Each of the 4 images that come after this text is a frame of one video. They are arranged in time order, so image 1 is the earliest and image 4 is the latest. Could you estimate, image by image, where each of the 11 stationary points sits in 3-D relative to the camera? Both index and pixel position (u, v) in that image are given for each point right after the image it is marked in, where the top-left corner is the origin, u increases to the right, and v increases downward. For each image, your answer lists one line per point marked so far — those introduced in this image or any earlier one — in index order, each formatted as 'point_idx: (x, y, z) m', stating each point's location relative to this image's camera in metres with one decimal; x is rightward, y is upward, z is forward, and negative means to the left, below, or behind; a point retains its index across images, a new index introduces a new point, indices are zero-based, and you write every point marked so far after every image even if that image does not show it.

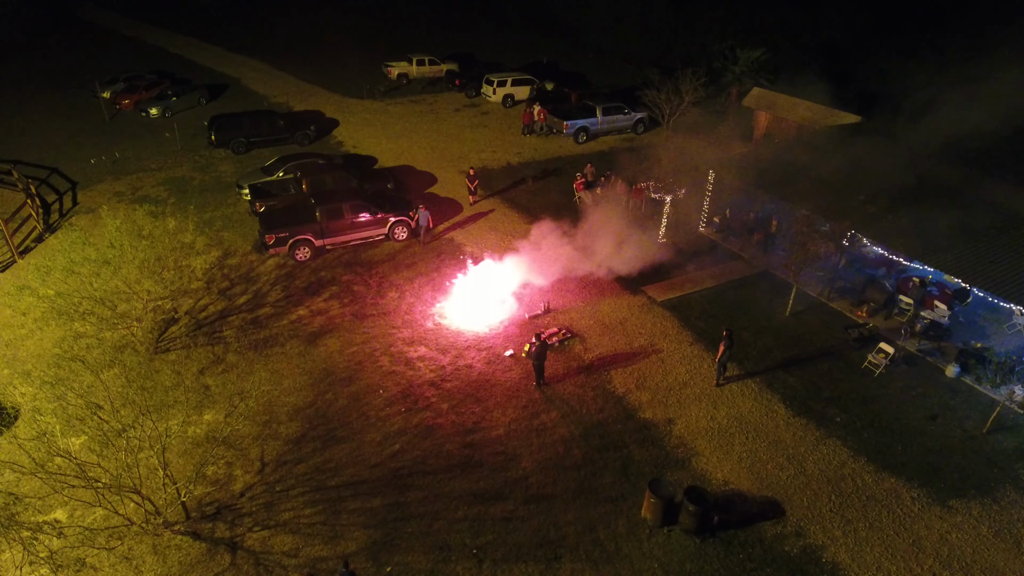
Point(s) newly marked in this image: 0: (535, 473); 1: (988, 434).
0: (+0.4, -3.0, +9.4) m
1: (+8.3, -2.6, +10.2) m
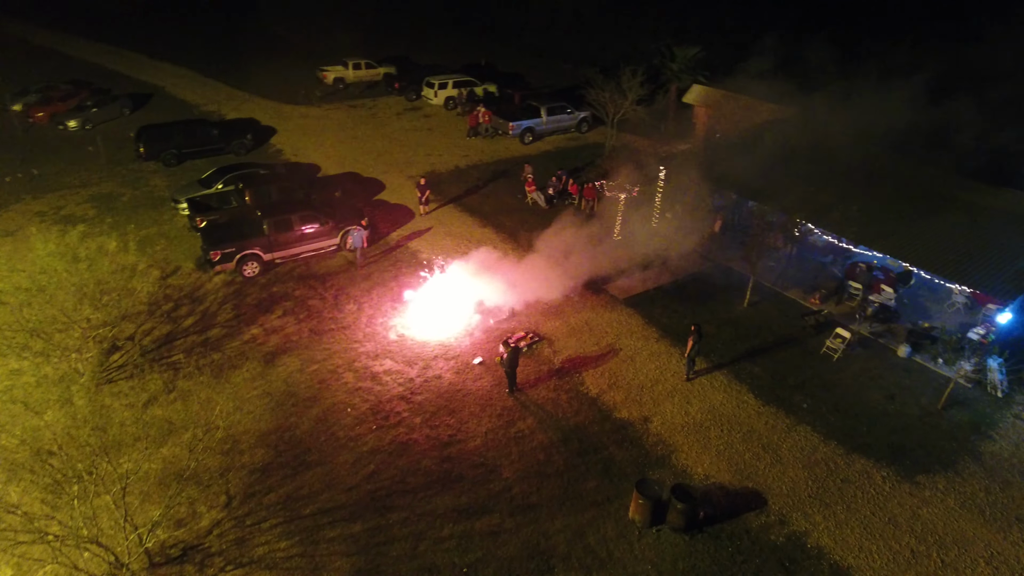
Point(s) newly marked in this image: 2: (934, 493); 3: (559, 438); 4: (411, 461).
0: (+0.1, -3.1, +9.1) m
1: (+7.9, -2.2, +10.7) m
2: (+6.5, -3.2, +9.0) m
3: (+0.8, -2.6, +10.0) m
4: (-1.7, -2.8, +9.5) m
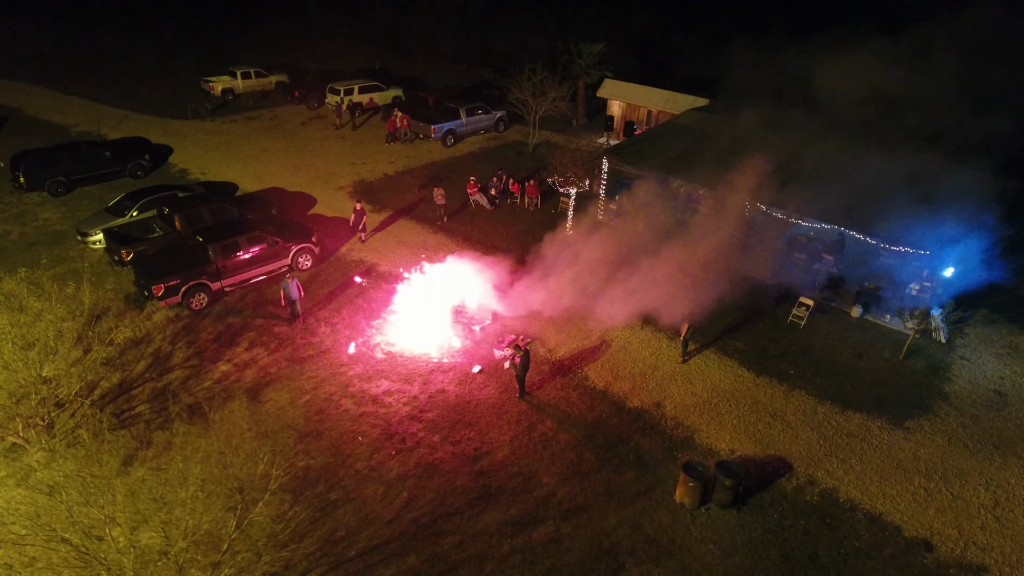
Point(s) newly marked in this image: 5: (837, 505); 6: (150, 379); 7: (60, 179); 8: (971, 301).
0: (+0.7, -3.1, +9.0) m
1: (+8.1, -1.5, +11.9) m
2: (+7.1, -2.5, +10.0) m
3: (+1.2, -2.5, +10.0) m
4: (-1.1, -3.0, +9.1) m
5: (+4.9, -3.3, +8.8) m
6: (-7.0, -1.7, +11.3) m
7: (-15.0, +3.7, +19.4) m
8: (+10.9, -0.3, +13.8) m
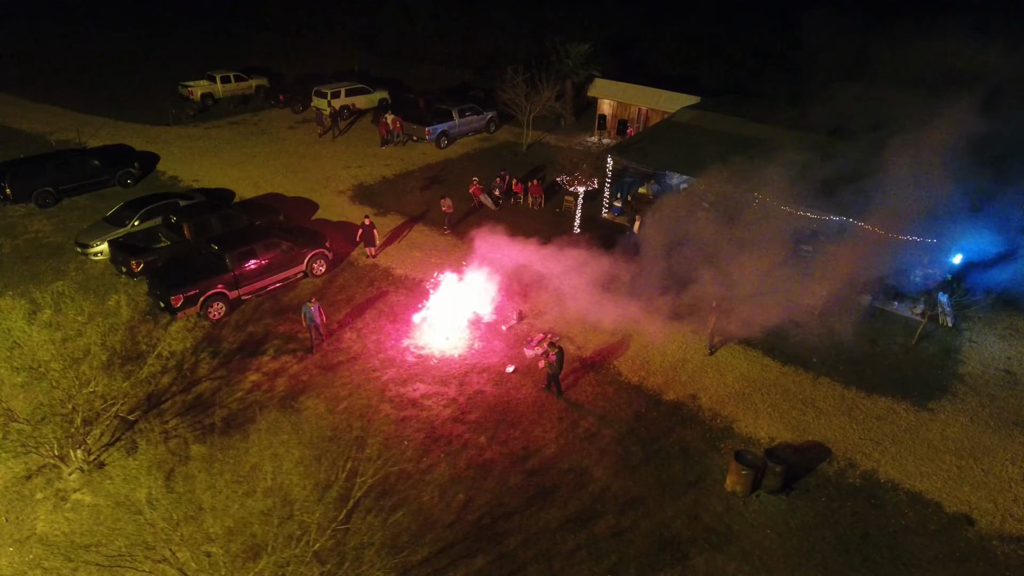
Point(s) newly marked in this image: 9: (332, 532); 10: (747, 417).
0: (+1.6, -3.0, +9.2) m
1: (+8.7, -1.2, +12.4) m
2: (+7.9, -2.3, +10.5) m
3: (+2.0, -2.5, +10.2) m
4: (-0.2, -3.0, +9.1) m
5: (+5.7, -3.1, +9.1) m
6: (-6.3, -1.9, +11.0) m
7: (-14.9, +3.2, +18.7) m
8: (+11.4, 0.0, +14.4) m
9: (-2.7, -3.5, +8.3) m
10: (+4.2, -2.3, +10.5) m
